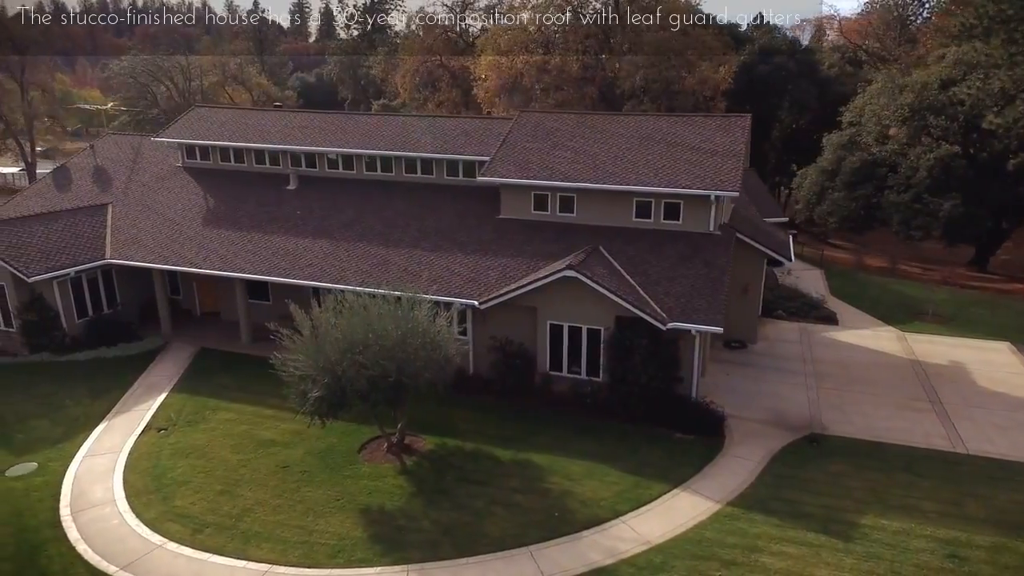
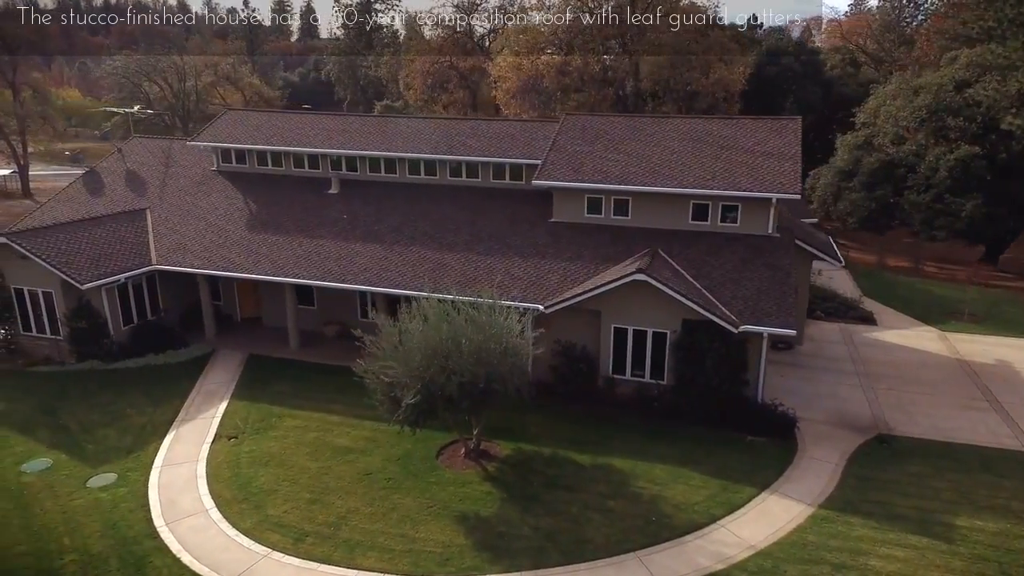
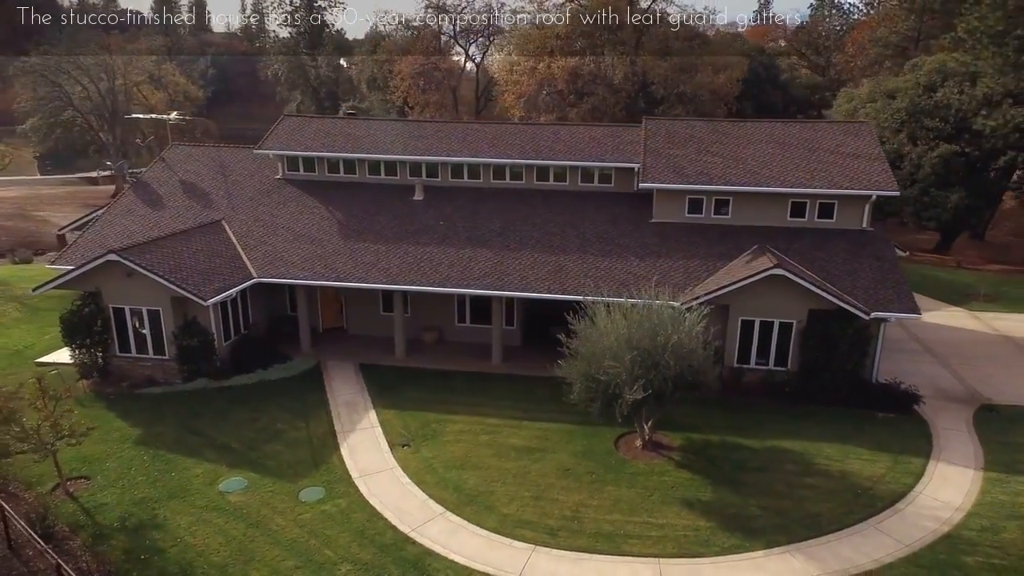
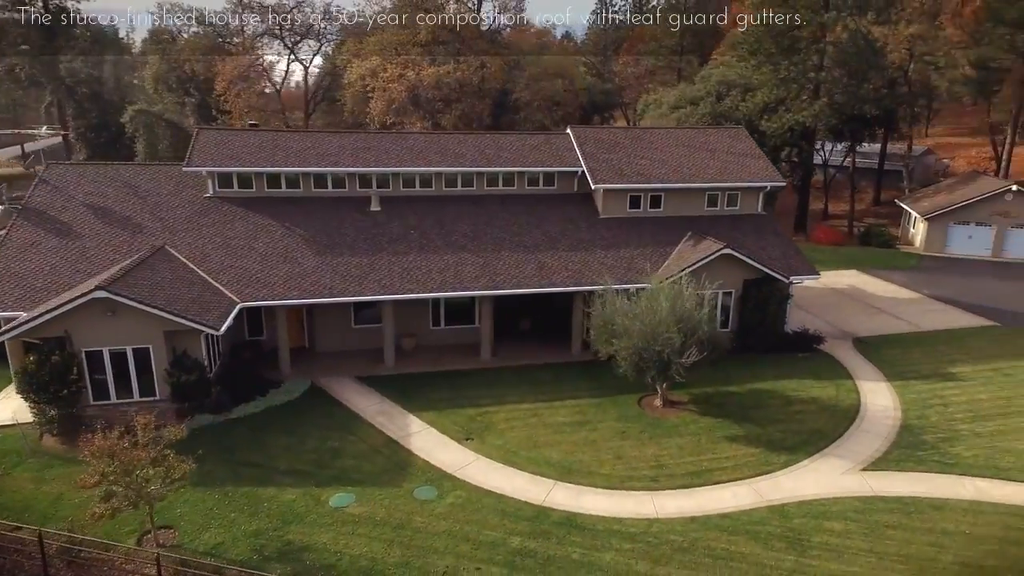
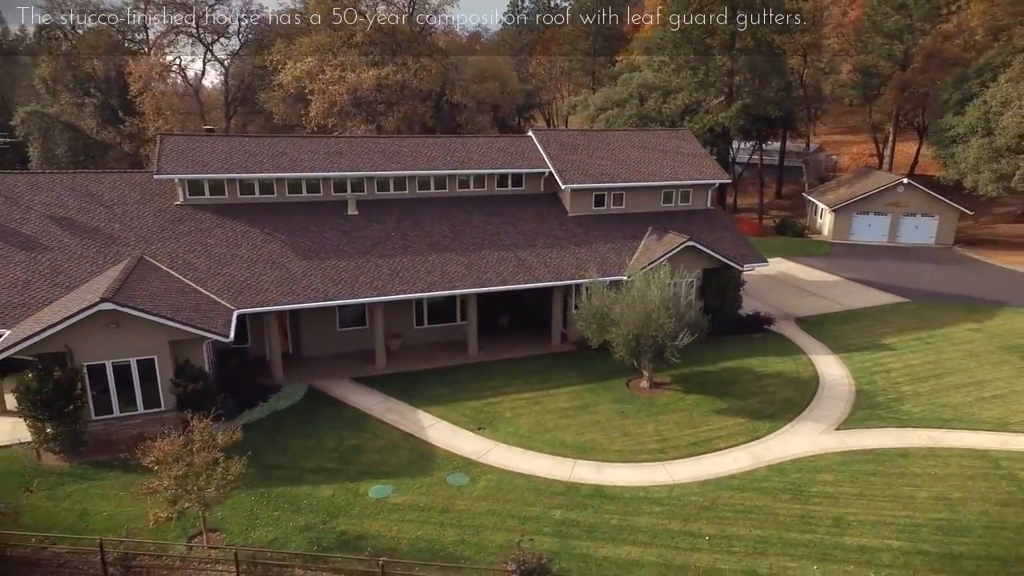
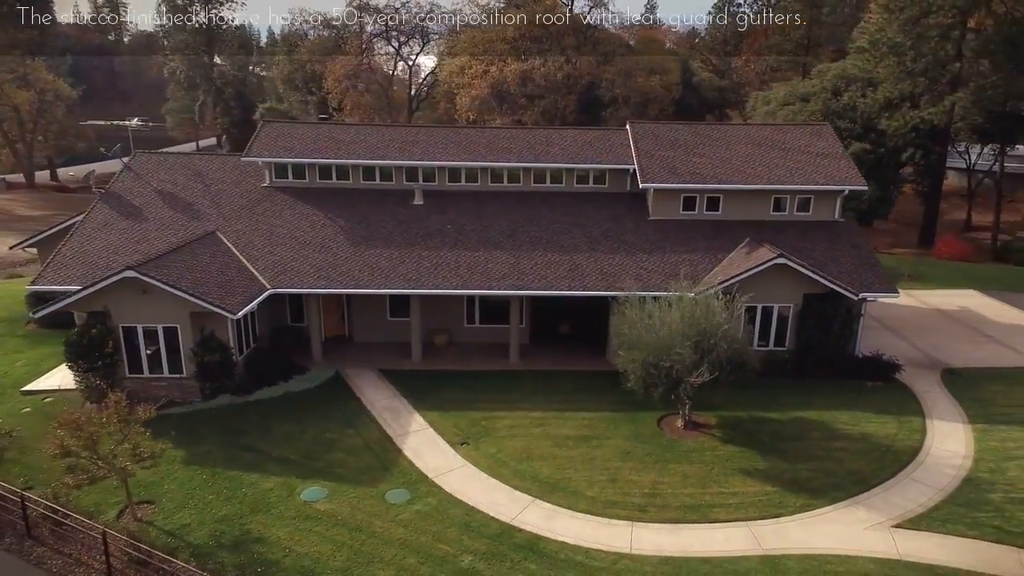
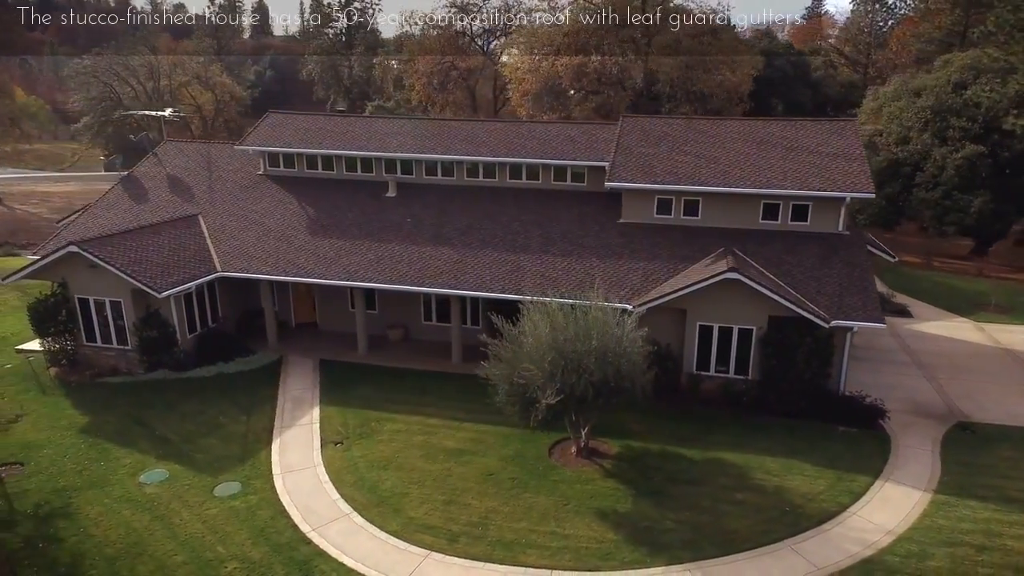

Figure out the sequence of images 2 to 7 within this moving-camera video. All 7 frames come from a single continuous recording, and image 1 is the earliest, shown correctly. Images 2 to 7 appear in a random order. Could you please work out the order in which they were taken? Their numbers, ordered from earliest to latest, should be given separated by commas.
2, 7, 3, 6, 4, 5
